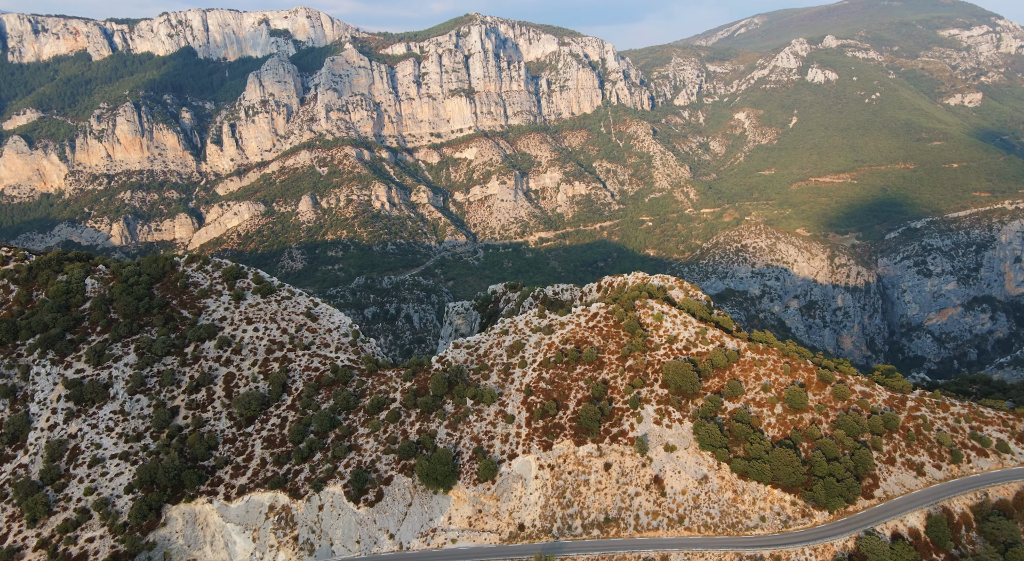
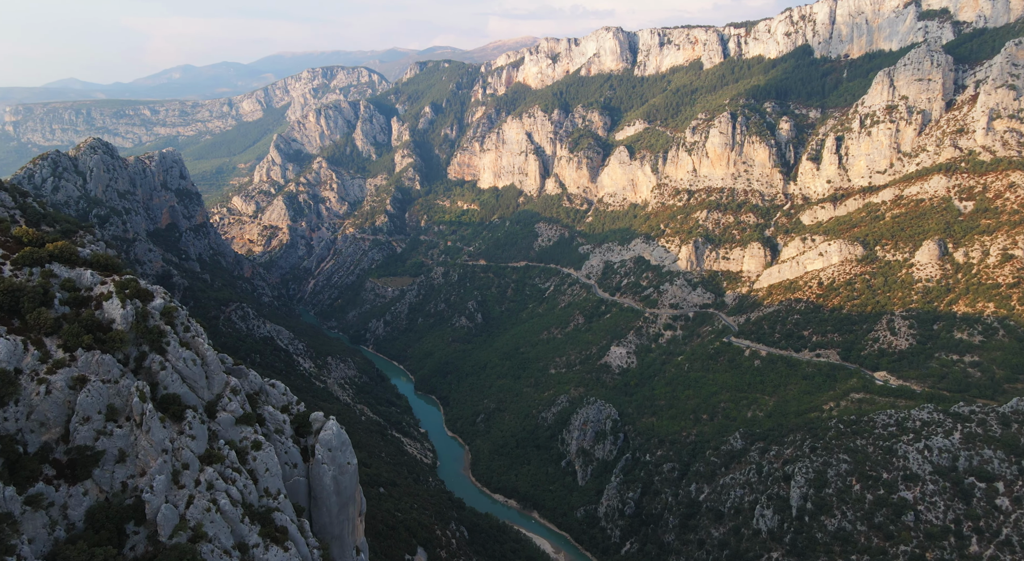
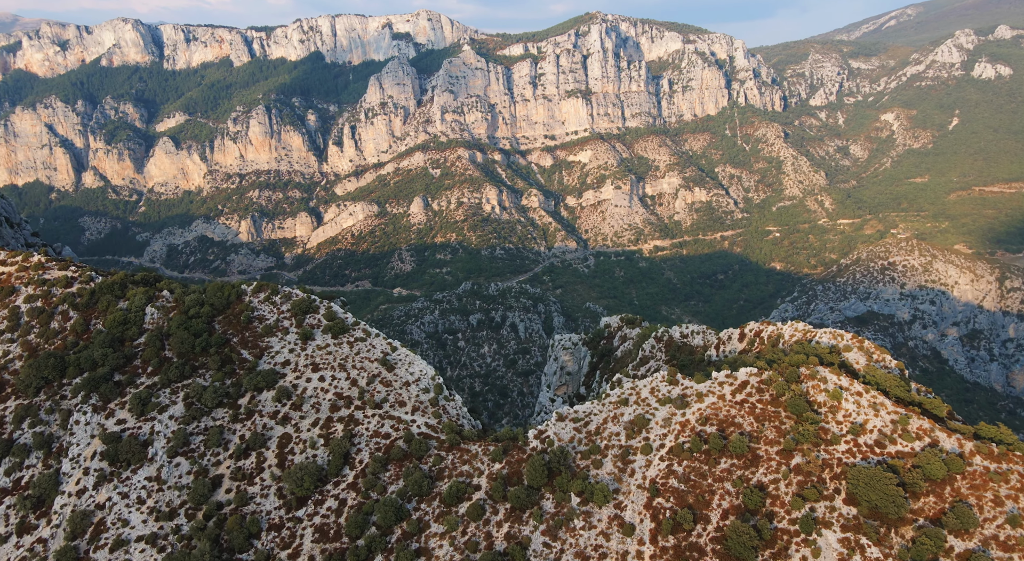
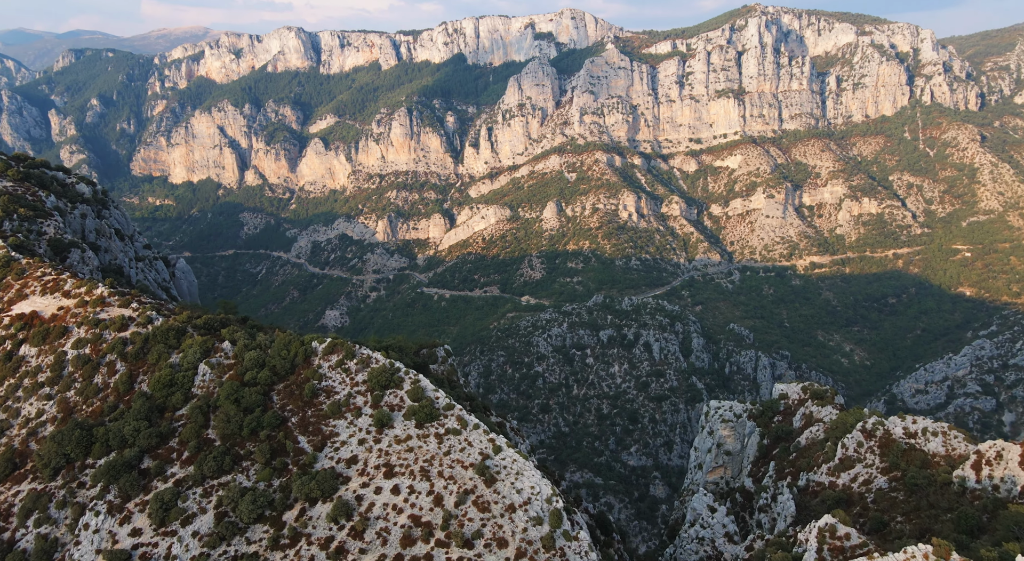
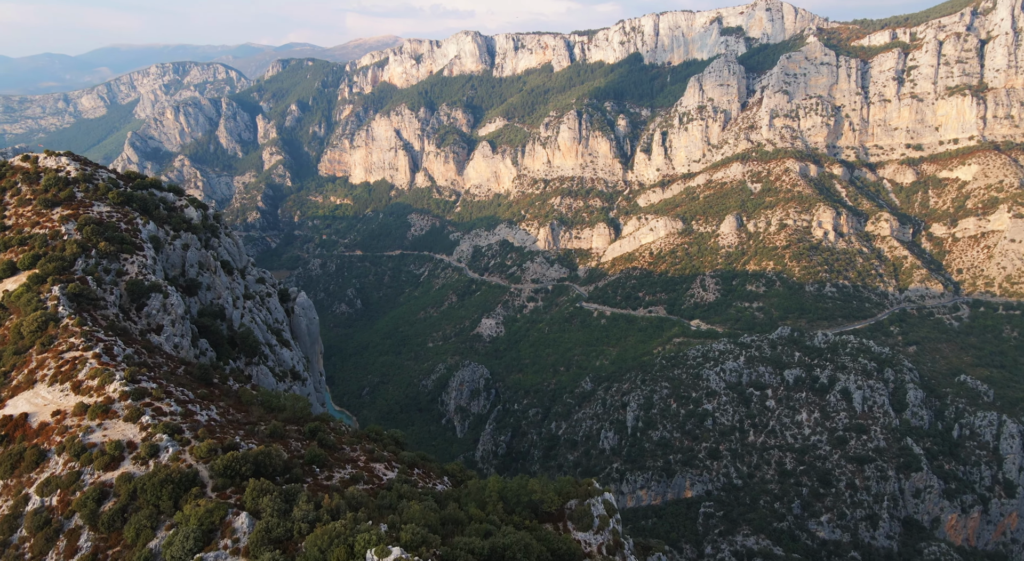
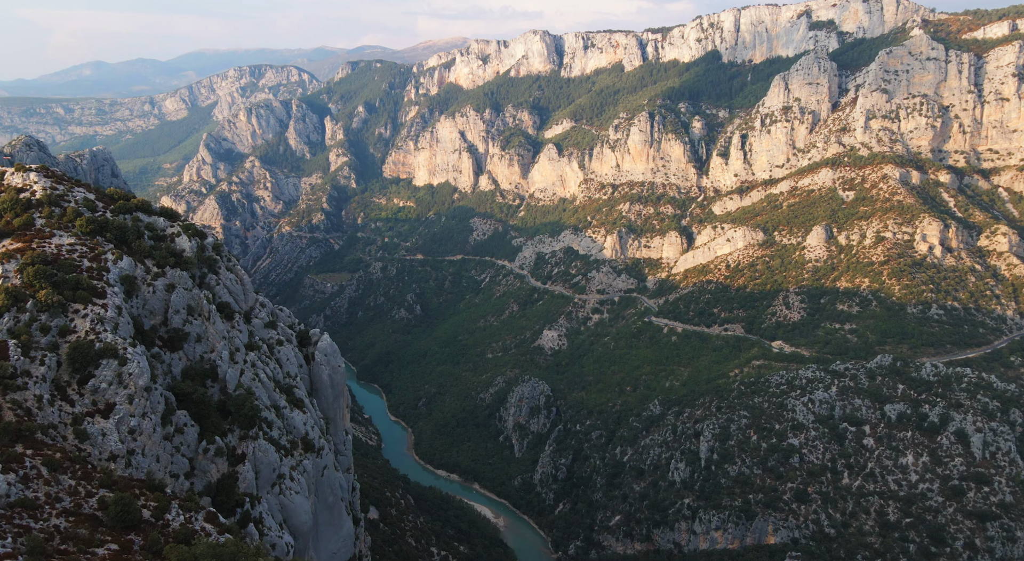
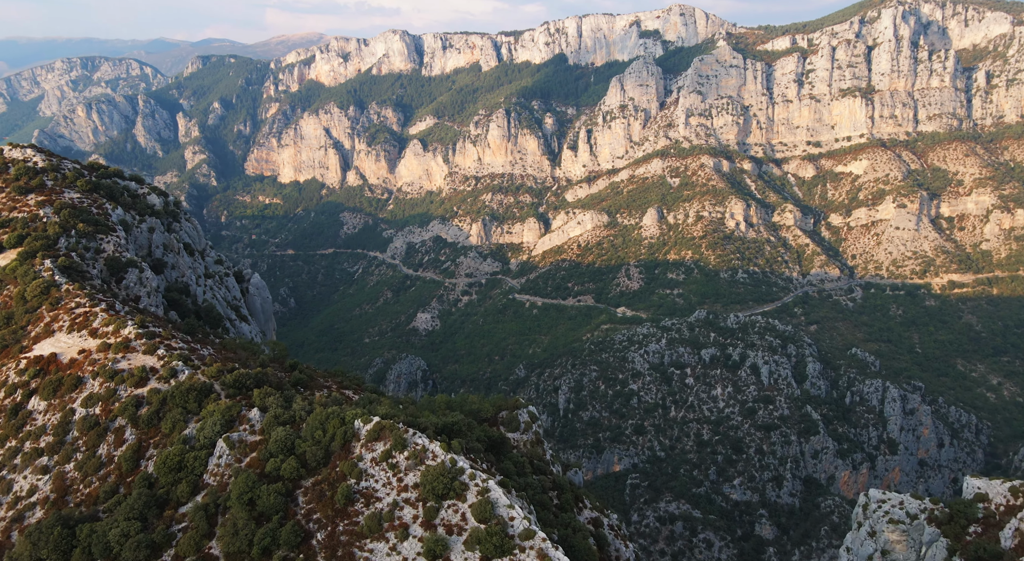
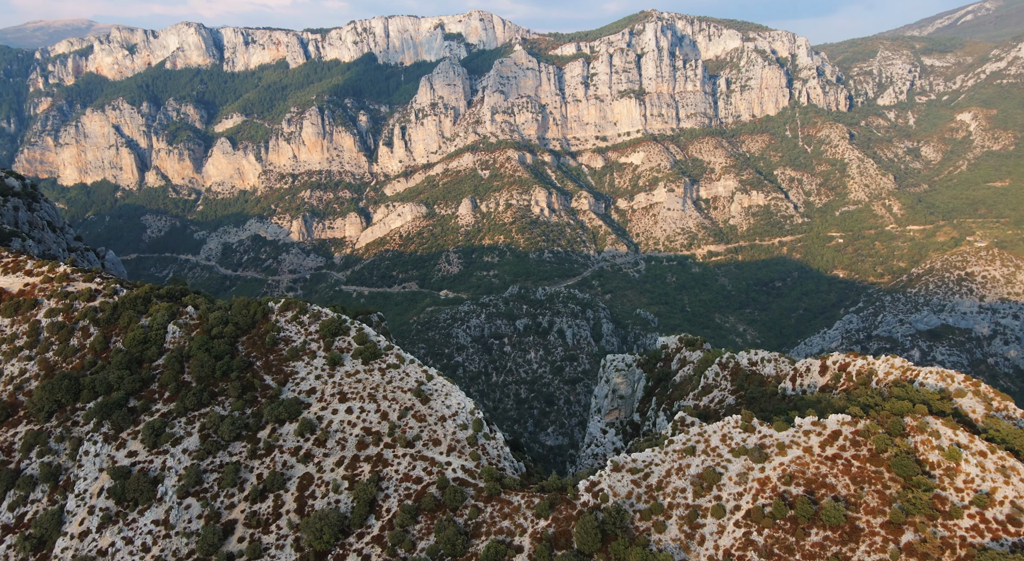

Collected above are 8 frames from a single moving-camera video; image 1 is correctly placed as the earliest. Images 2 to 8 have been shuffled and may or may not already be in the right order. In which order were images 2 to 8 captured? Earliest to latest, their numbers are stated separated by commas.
3, 8, 4, 7, 5, 6, 2
